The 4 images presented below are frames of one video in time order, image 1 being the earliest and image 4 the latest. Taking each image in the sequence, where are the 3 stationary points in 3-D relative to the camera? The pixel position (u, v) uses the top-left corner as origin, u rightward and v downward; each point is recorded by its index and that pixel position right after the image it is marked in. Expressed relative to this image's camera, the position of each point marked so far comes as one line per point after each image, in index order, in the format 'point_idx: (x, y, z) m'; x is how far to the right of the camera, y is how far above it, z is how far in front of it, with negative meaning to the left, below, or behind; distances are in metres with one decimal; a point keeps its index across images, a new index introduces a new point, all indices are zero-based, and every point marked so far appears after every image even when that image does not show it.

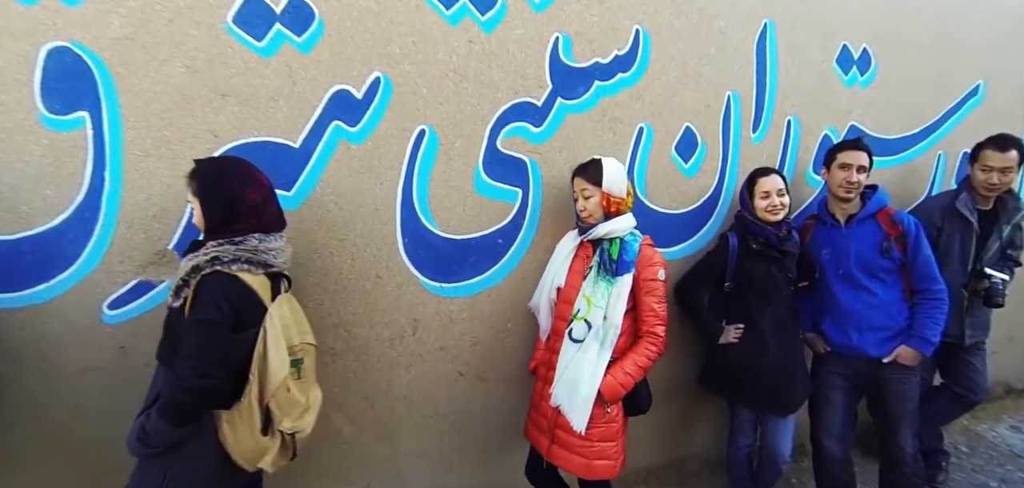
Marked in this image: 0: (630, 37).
0: (+0.5, +0.9, +1.7) m
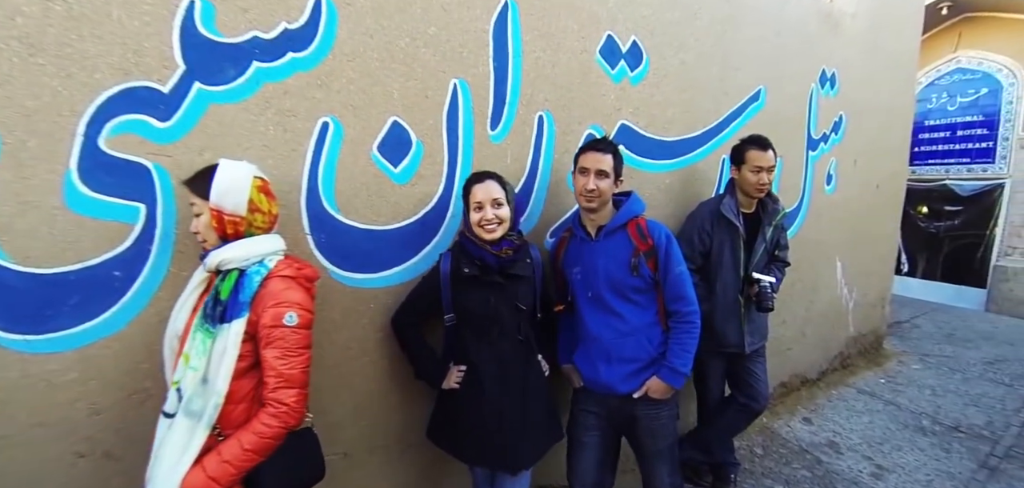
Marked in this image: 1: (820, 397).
0: (-0.7, +0.8, +1.3) m
1: (+2.0, -1.0, +2.6) m
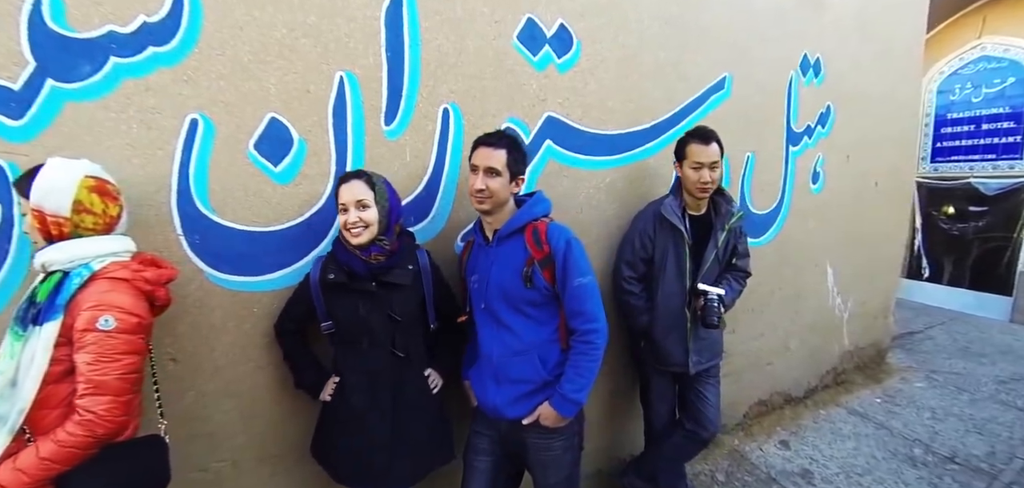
0: (-1.0, +0.8, +1.2) m
1: (+1.7, -1.0, +2.4) m
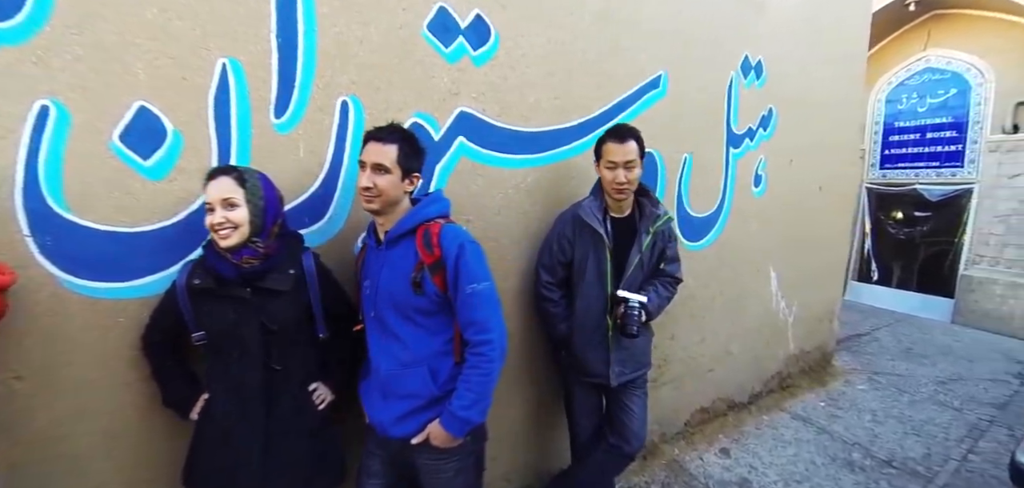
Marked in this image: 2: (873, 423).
0: (-1.3, +0.8, +1.1) m
1: (+1.4, -1.0, +2.4) m
2: (+2.0, -1.0, +2.3) m
